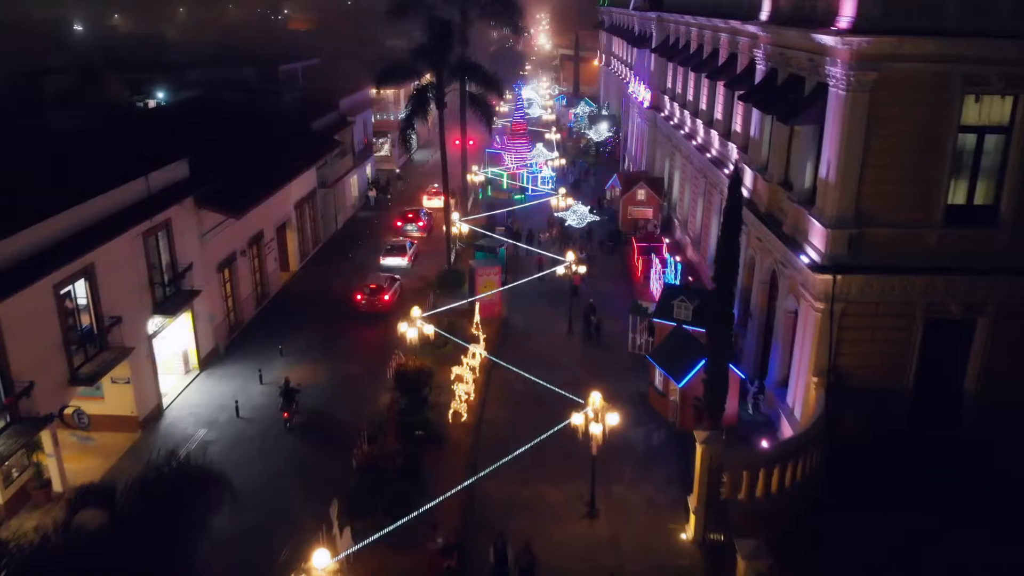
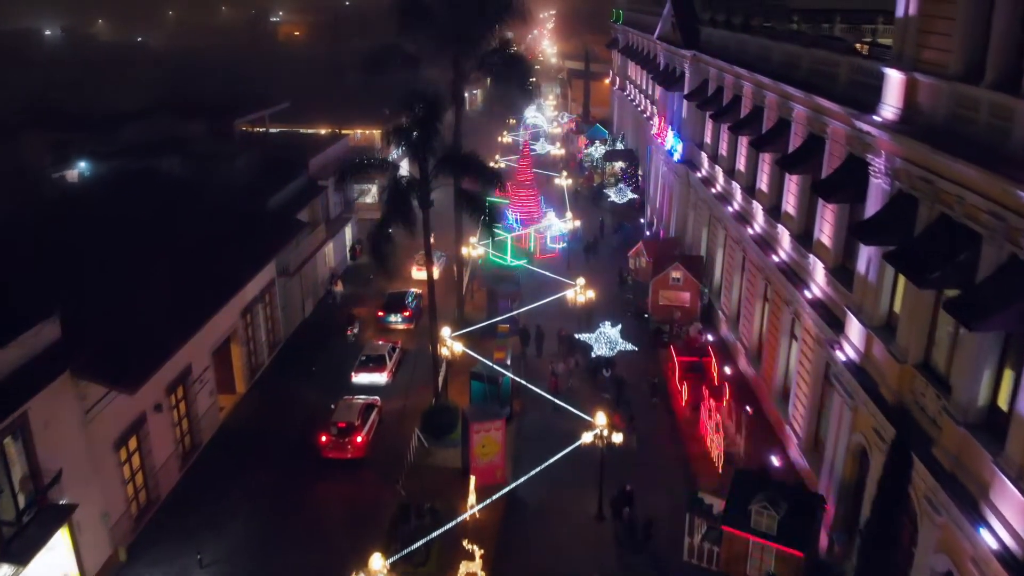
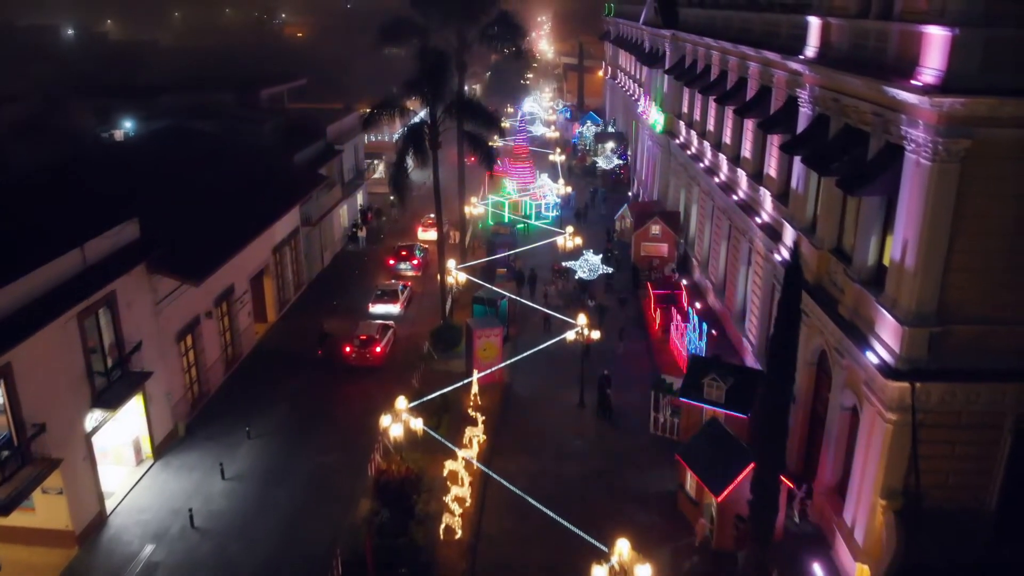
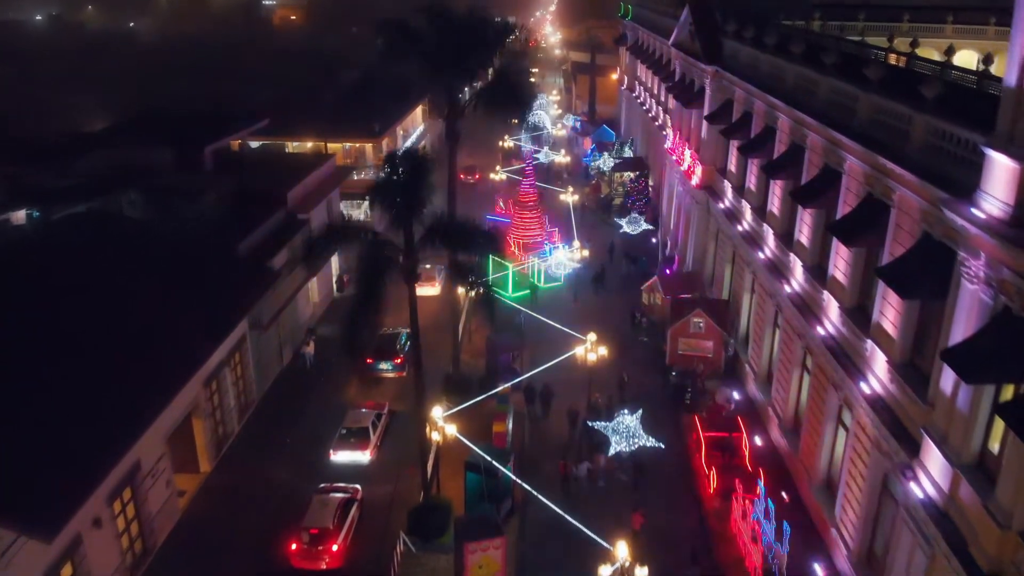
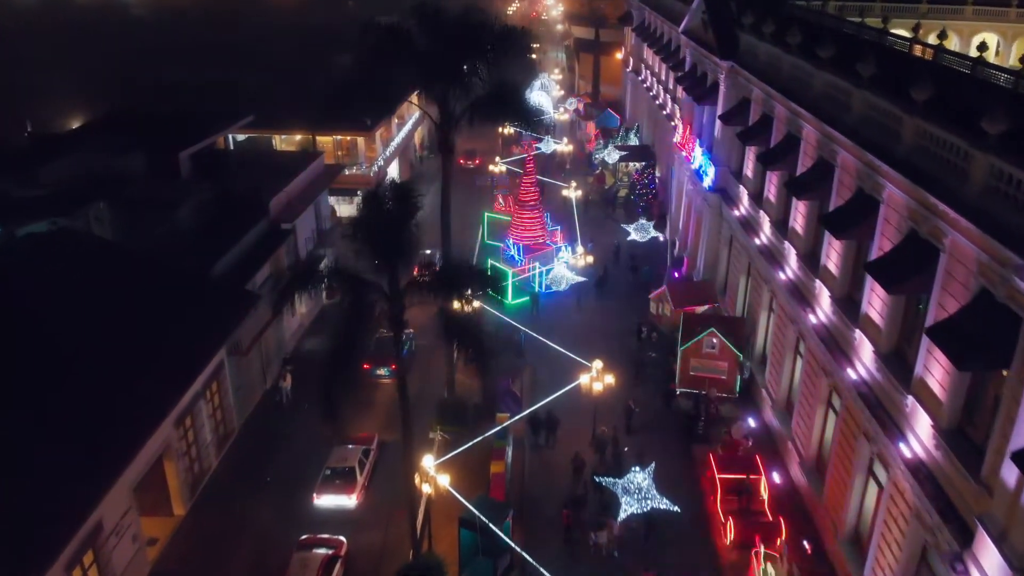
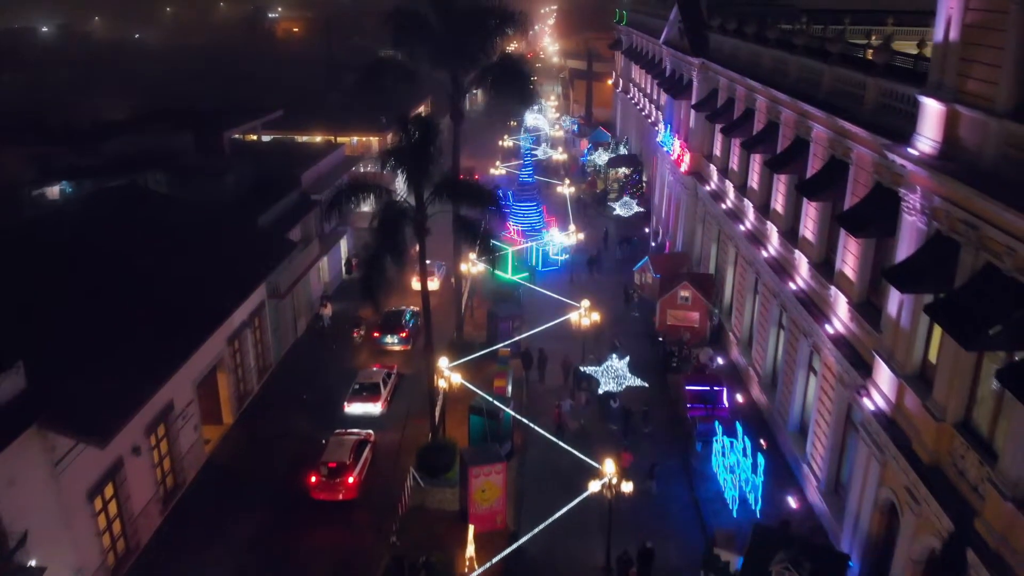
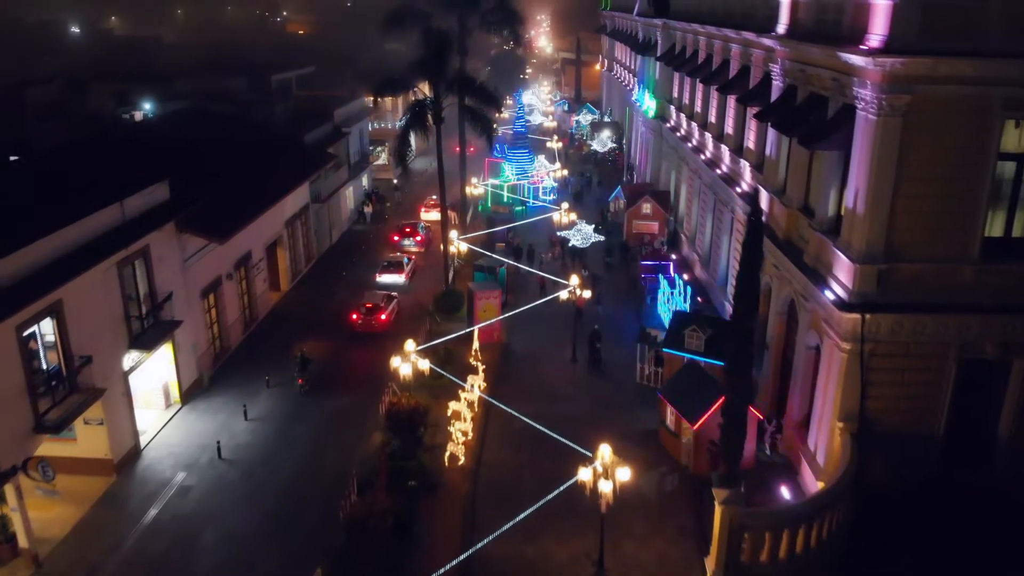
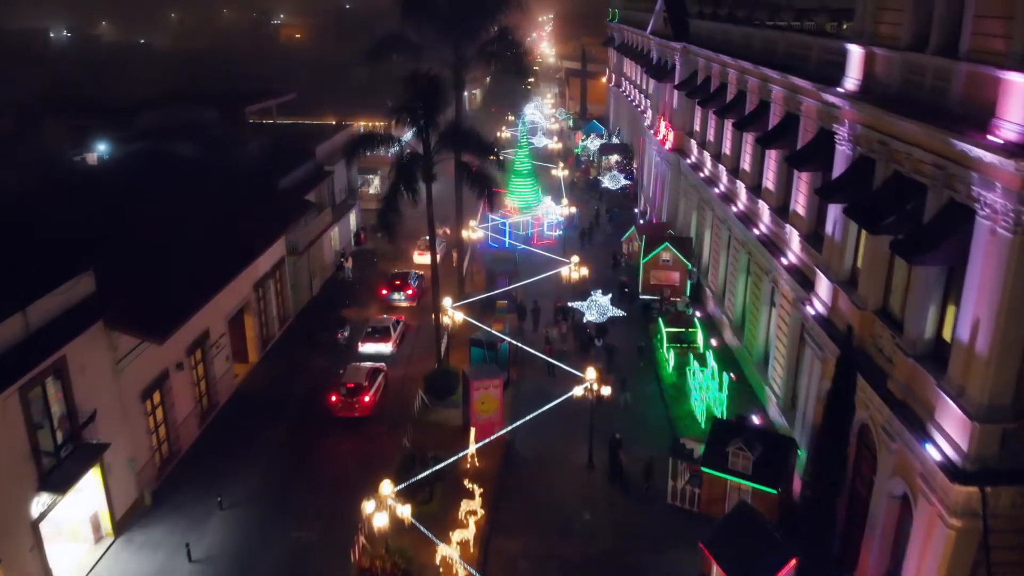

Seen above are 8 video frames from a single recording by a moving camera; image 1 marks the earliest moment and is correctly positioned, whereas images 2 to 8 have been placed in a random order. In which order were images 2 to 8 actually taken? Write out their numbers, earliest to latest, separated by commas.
7, 3, 8, 2, 6, 4, 5
